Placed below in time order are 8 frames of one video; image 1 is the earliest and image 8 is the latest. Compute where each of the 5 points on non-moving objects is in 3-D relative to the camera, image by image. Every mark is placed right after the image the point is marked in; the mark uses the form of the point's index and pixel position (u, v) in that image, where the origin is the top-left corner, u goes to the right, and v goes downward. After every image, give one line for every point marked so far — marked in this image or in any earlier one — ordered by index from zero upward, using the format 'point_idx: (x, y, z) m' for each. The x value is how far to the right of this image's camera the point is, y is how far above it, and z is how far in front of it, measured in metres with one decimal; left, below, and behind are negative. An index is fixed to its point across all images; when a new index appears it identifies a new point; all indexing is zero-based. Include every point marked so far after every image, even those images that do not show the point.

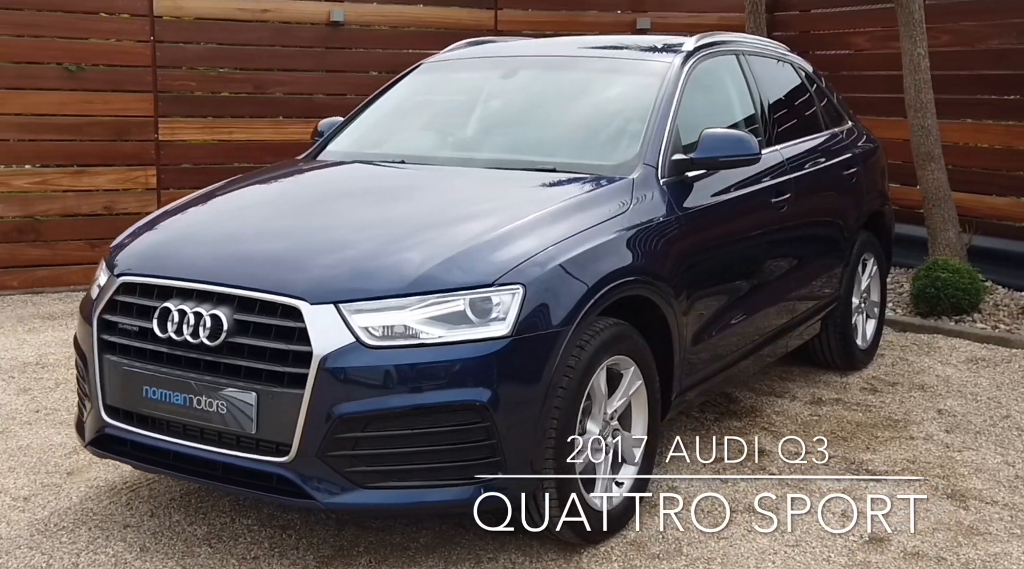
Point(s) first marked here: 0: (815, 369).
0: (+1.6, -0.5, +6.3) m
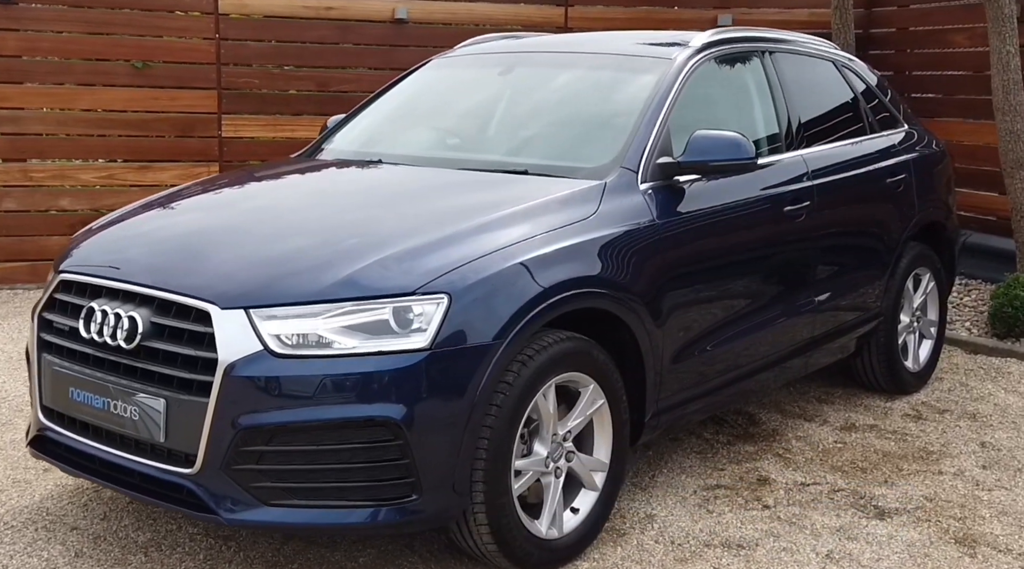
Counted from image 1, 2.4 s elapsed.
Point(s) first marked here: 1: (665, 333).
0: (+1.8, -0.5, +5.8) m
1: (+0.5, -0.2, +4.0) m
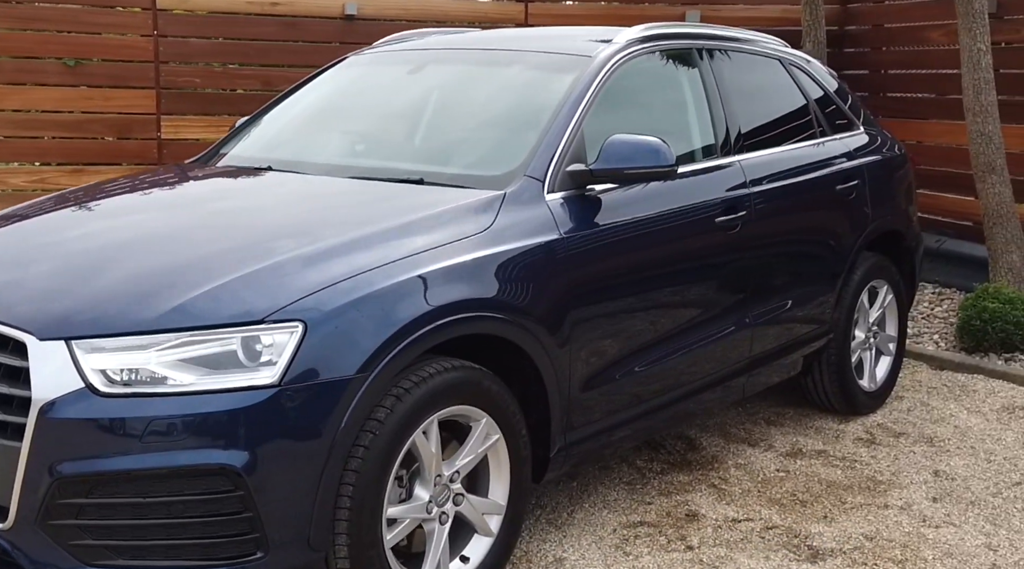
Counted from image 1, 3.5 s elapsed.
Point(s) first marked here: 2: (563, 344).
0: (+1.4, -0.6, +5.5) m
1: (+0.2, -0.2, +3.6) m
2: (+0.2, -0.2, +3.5) m
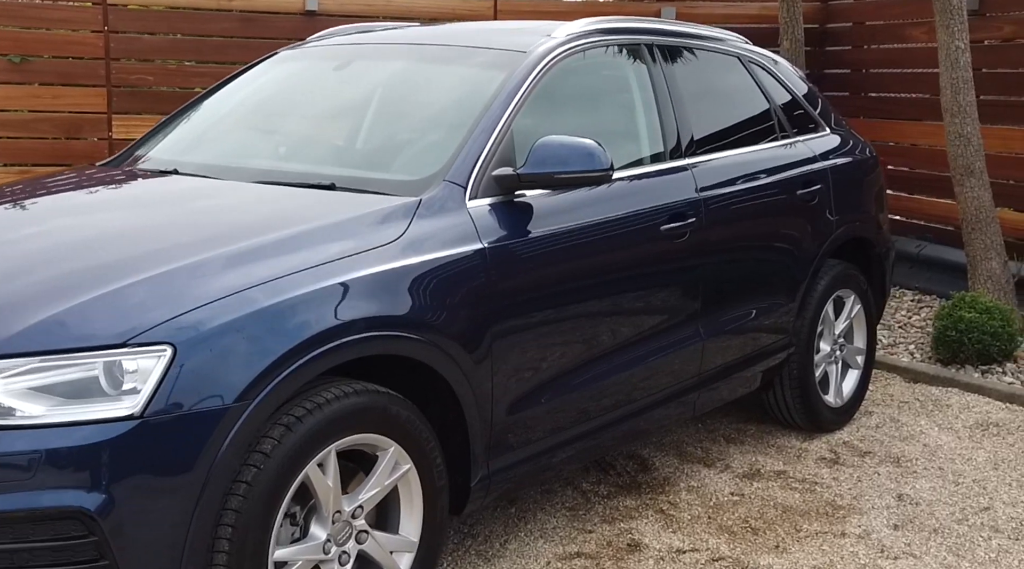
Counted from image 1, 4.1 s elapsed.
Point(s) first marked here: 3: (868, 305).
0: (+1.2, -0.7, +5.2) m
1: (0.0, -0.3, +3.3) m
2: (-0.1, -0.2, +3.2) m
3: (+1.6, -0.1, +5.3) m
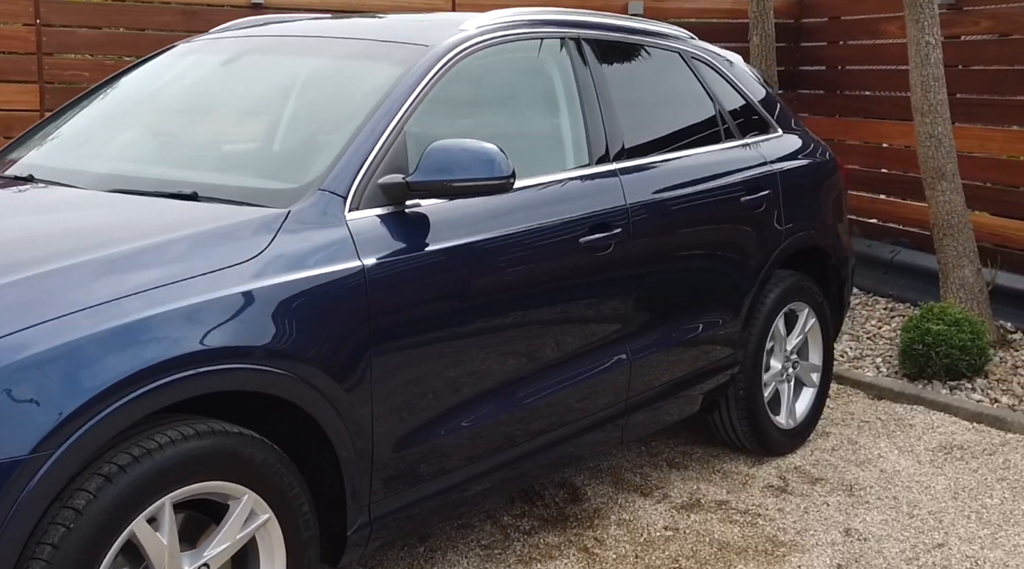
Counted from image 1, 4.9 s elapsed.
0: (+0.9, -0.7, +4.8) m
1: (-0.3, -0.3, +3.0) m
2: (-0.4, -0.3, +2.9) m
3: (+1.3, -0.1, +4.9) m
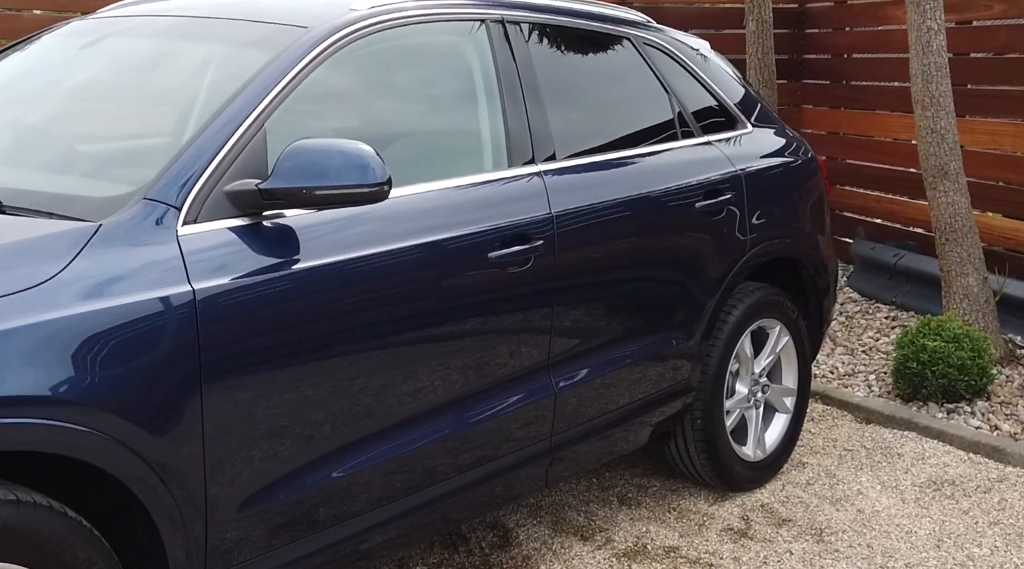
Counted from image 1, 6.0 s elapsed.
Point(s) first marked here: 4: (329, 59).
0: (+0.6, -0.8, +4.3) m
1: (-0.6, -0.4, +2.5) m
2: (-0.7, -0.3, +2.4) m
3: (+1.1, -0.2, +4.4) m
4: (-0.5, +0.6, +3.0) m
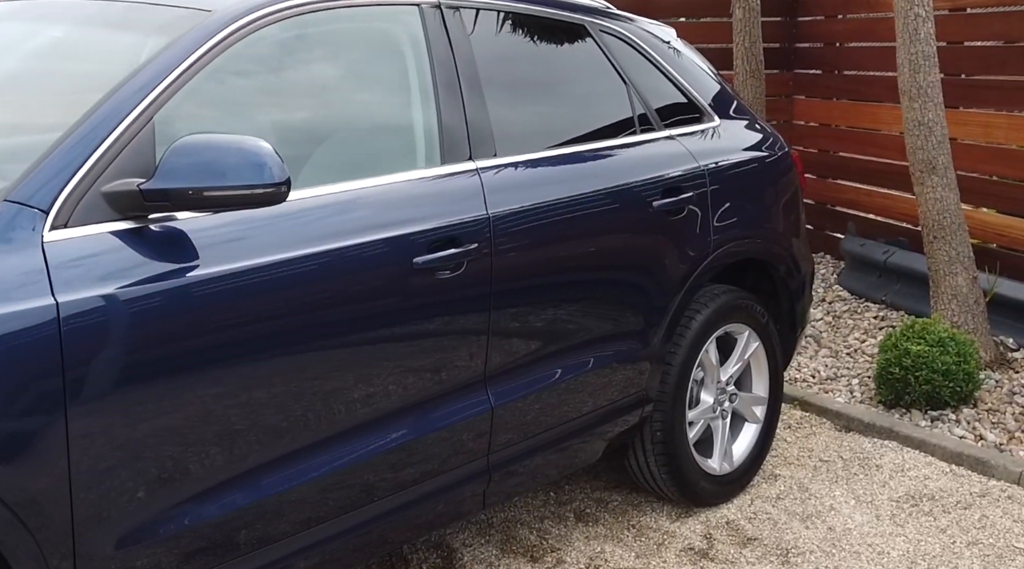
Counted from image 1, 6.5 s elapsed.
0: (+0.5, -0.8, +4.1) m
1: (-0.8, -0.4, +2.3) m
2: (-0.9, -0.4, +2.2) m
3: (+0.9, -0.2, +4.2) m
4: (-0.6, +0.6, +2.8) m
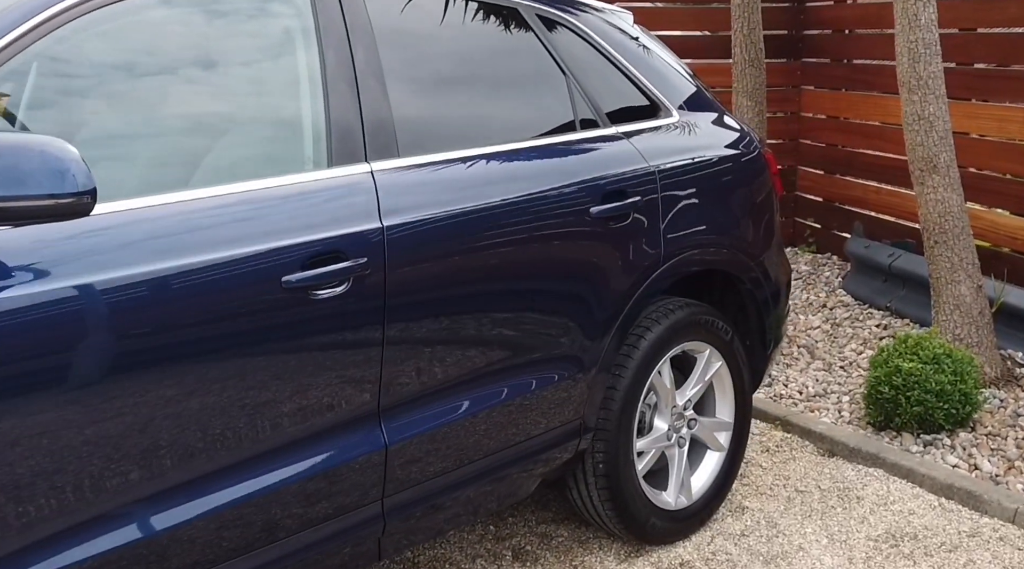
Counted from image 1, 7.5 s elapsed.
0: (+0.2, -0.8, +3.7) m
1: (-1.1, -0.5, +1.9) m
2: (-1.1, -0.4, +1.8) m
3: (+0.7, -0.2, +3.7) m
4: (-0.9, +0.5, +2.4) m
